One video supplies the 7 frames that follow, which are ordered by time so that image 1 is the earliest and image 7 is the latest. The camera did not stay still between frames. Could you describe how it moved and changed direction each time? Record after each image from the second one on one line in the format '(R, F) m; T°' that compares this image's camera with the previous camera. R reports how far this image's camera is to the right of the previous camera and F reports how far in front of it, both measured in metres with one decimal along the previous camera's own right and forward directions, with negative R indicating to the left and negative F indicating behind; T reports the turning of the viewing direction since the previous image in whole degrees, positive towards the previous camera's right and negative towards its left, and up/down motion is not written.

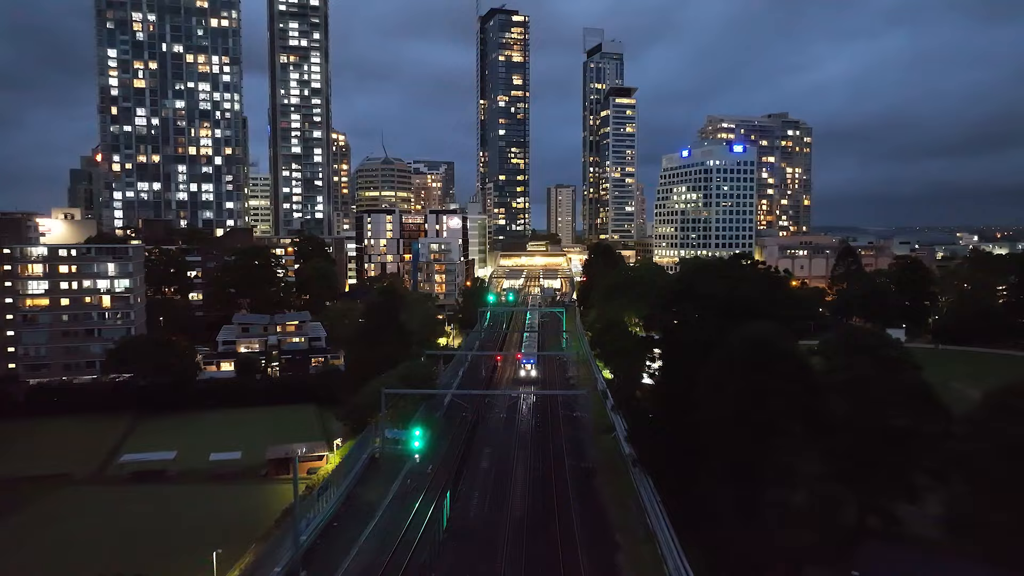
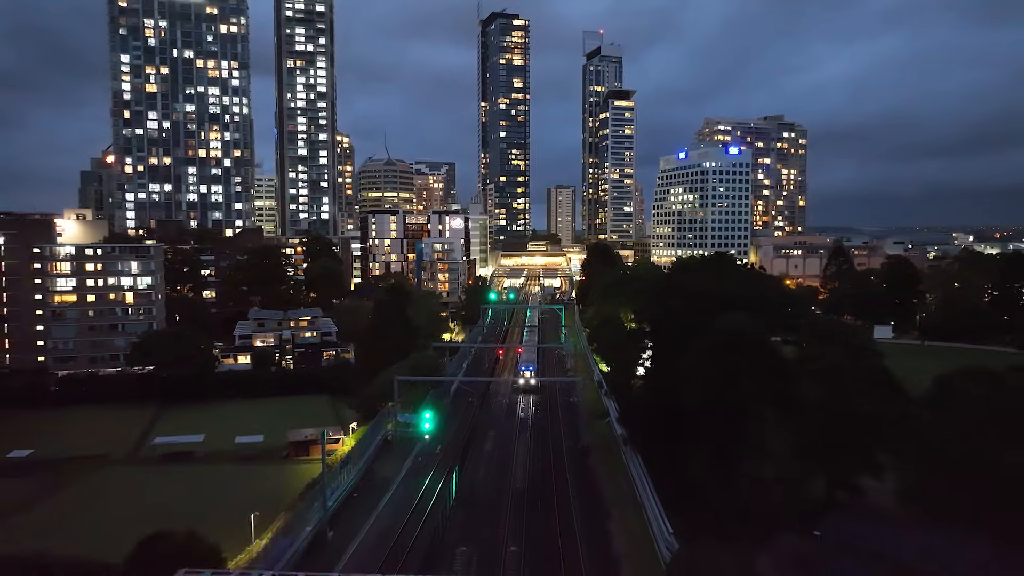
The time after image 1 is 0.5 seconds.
(0.0, -1.2) m; 0°
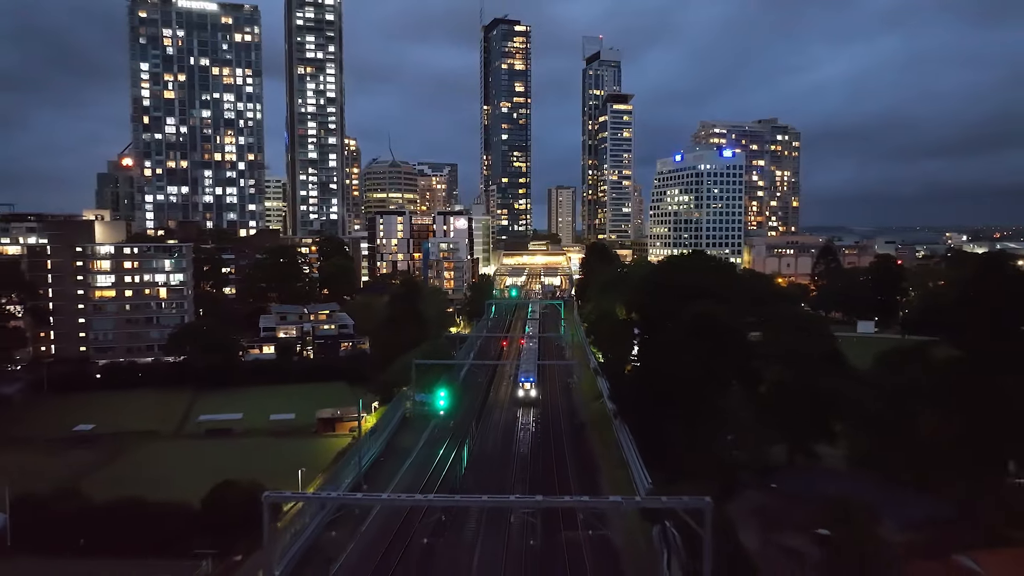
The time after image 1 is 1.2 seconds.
(-0.1, -2.0) m; 0°
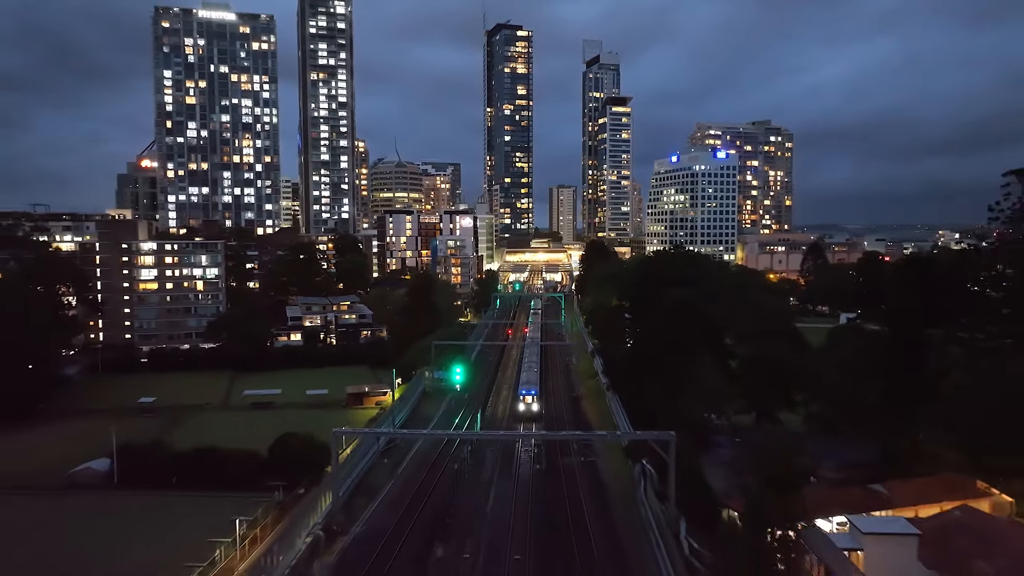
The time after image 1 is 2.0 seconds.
(-0.1, -2.5) m; 0°
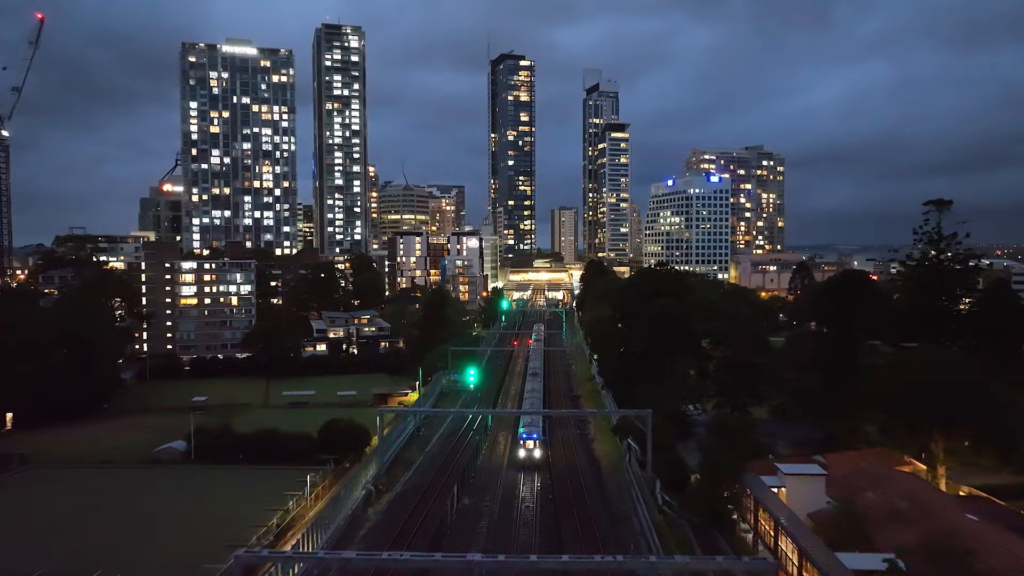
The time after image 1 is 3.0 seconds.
(-0.1, -2.8) m; 0°
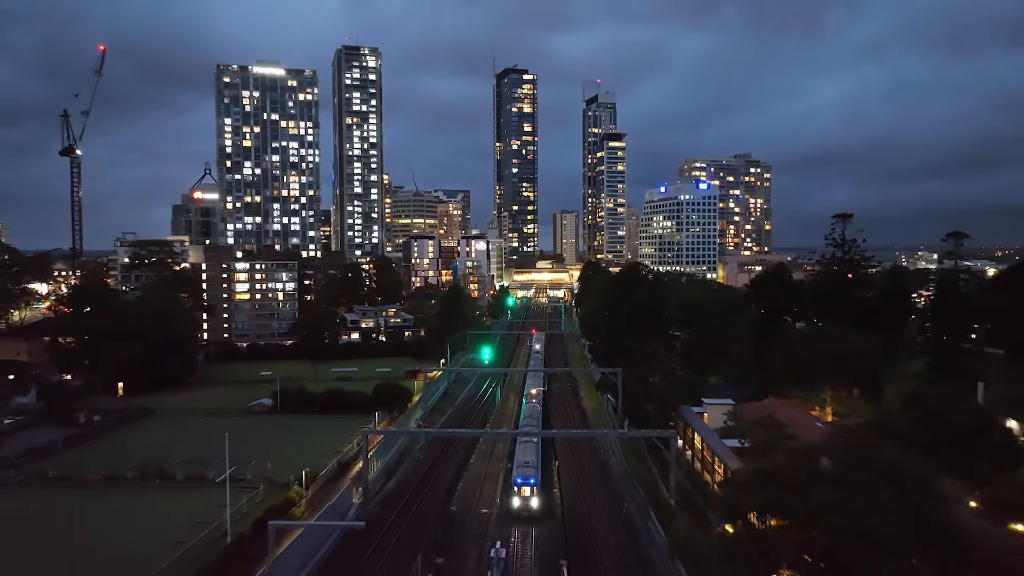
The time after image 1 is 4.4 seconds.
(-0.1, -5.1) m; 0°
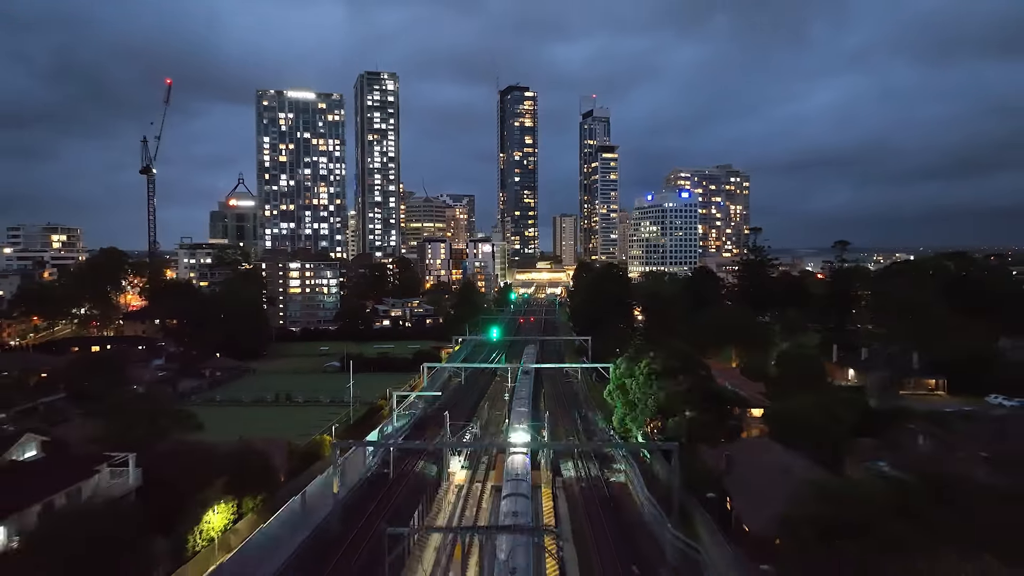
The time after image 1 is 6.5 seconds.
(0.0, -7.9) m; 0°
